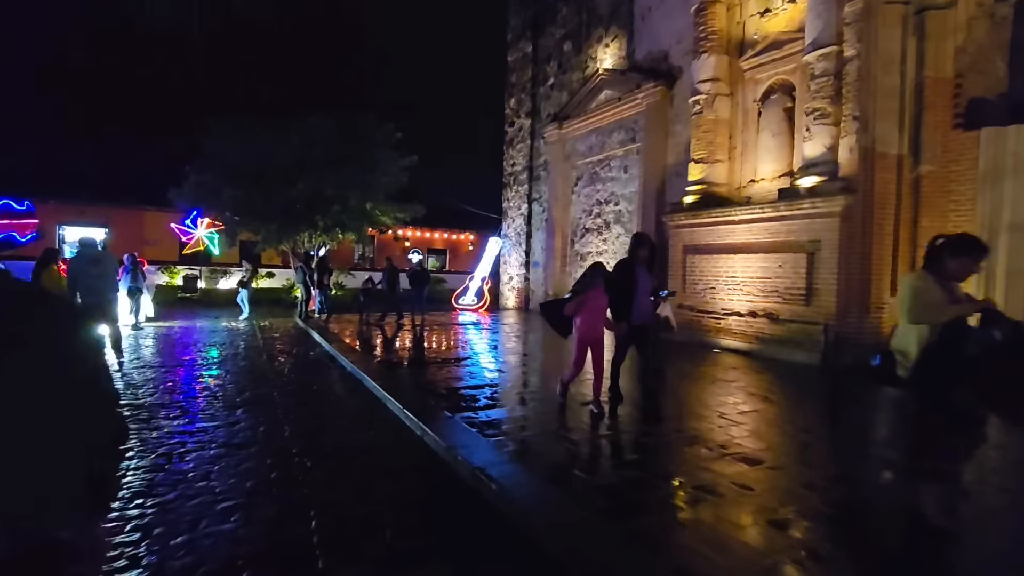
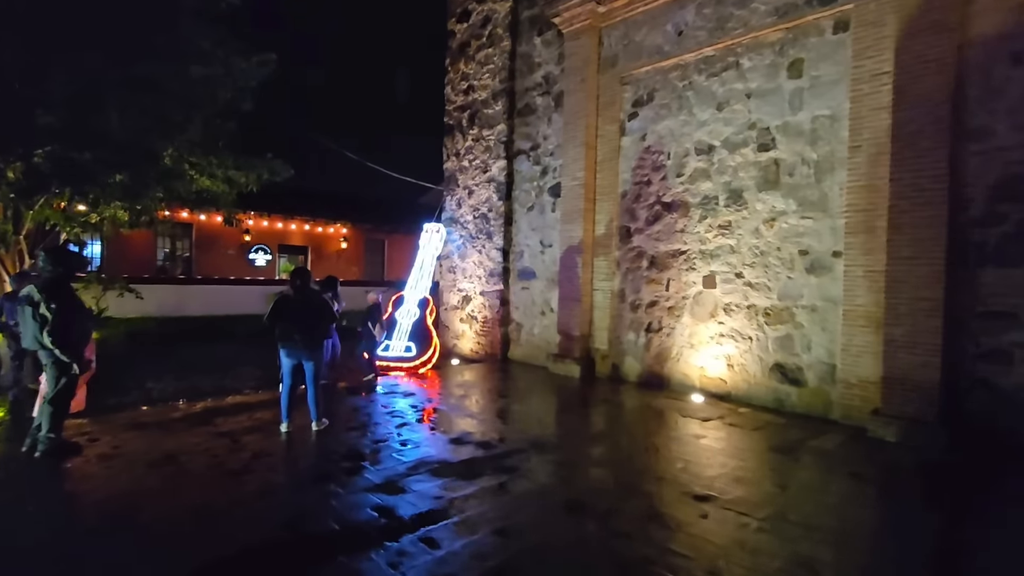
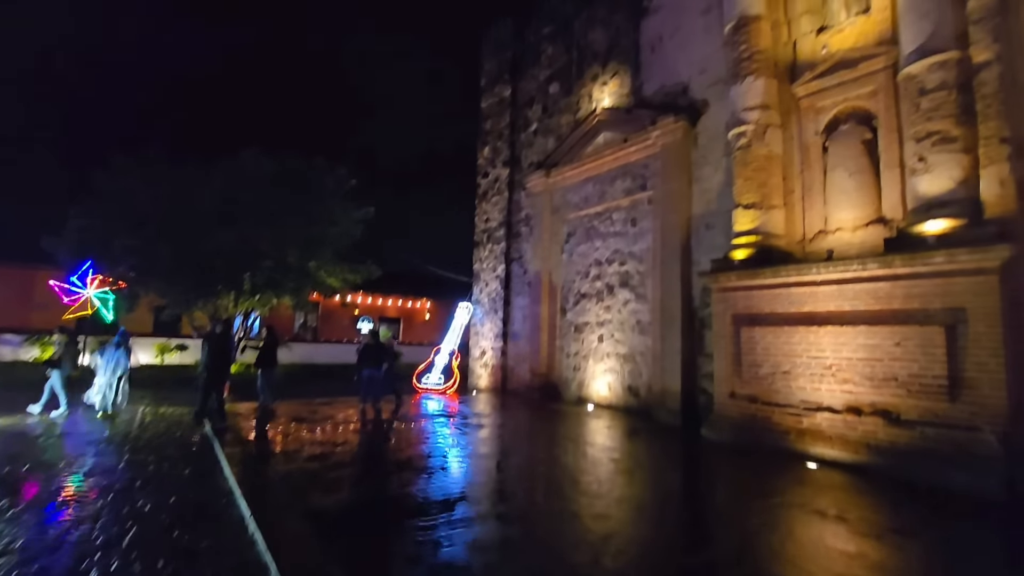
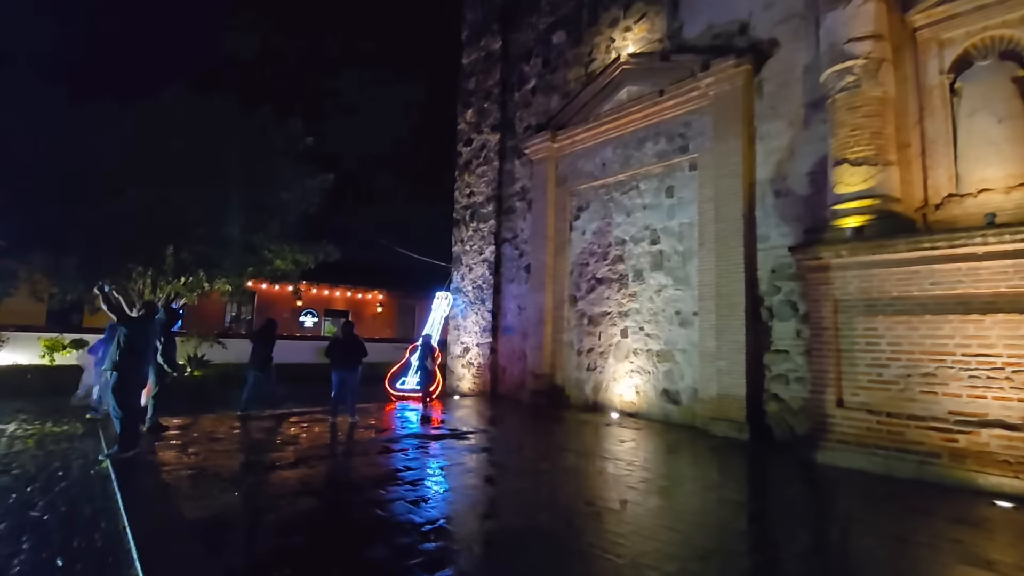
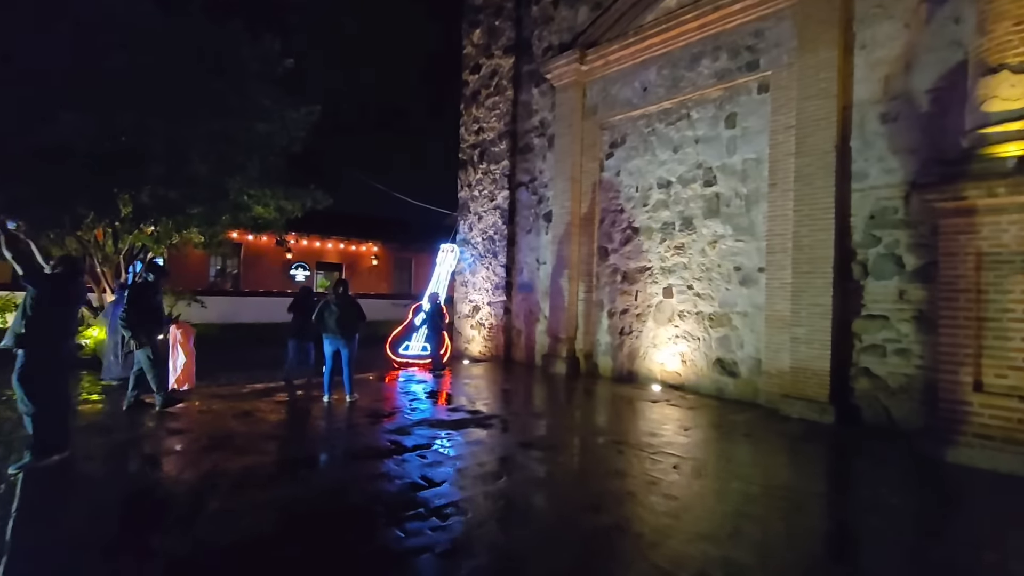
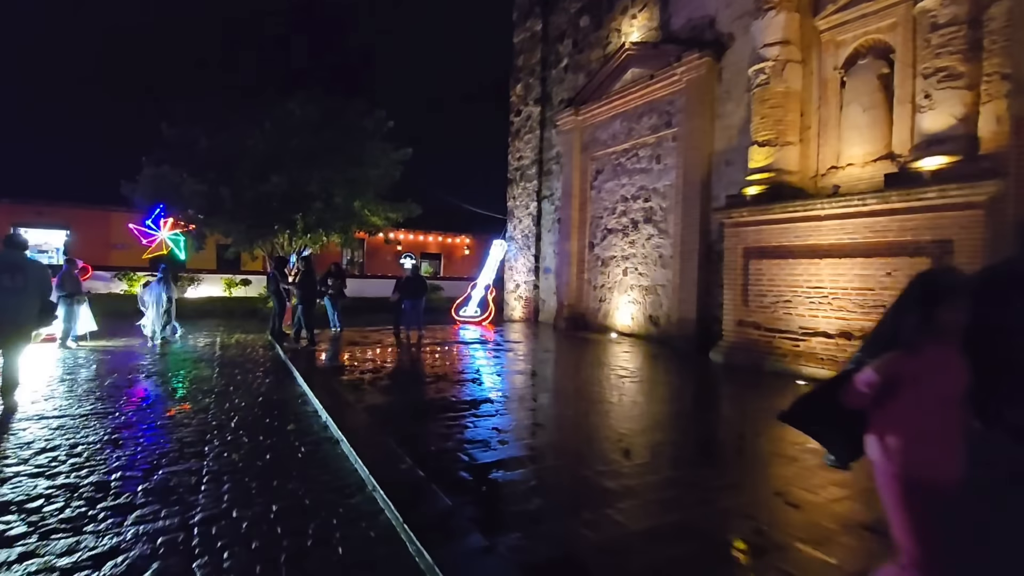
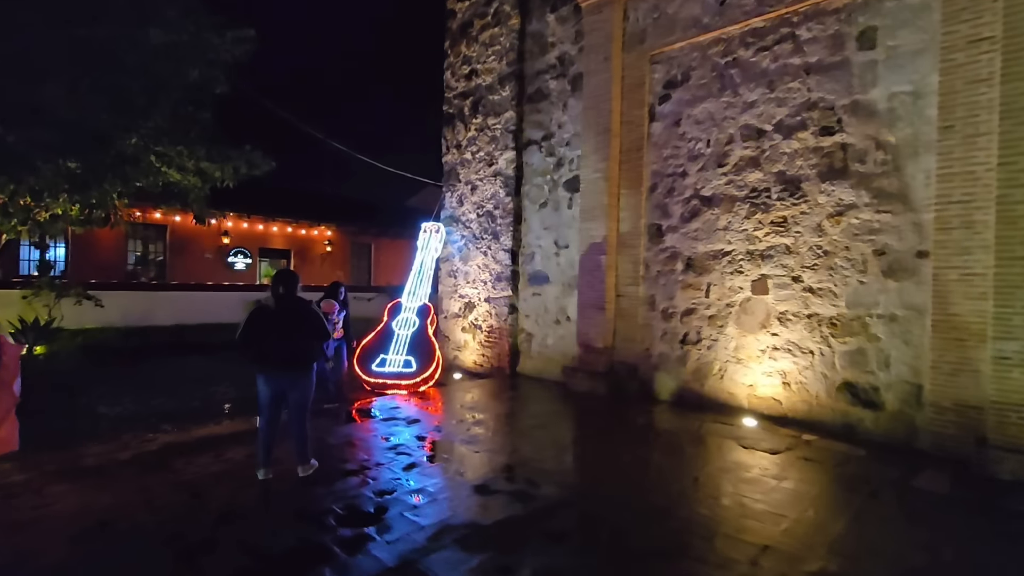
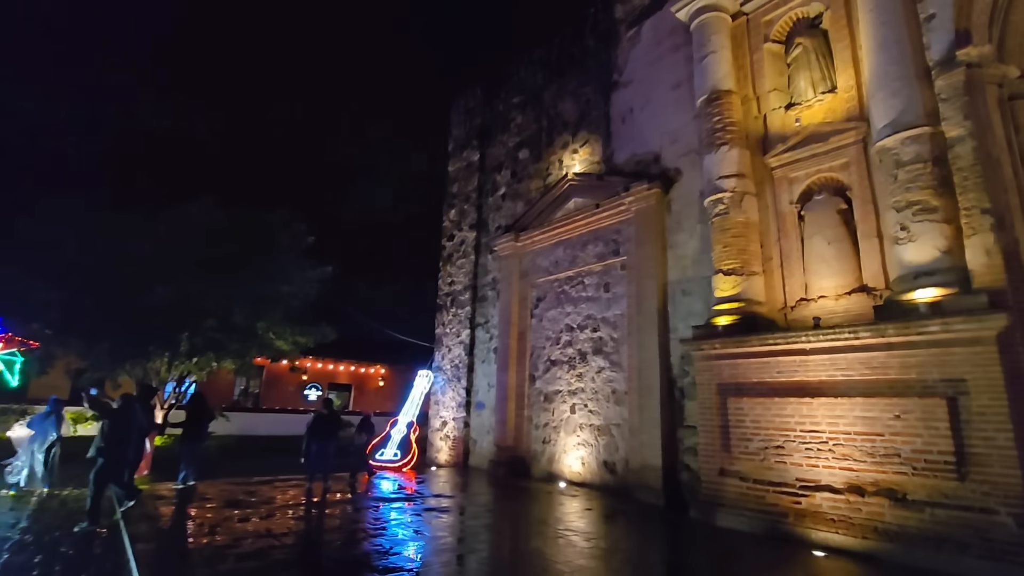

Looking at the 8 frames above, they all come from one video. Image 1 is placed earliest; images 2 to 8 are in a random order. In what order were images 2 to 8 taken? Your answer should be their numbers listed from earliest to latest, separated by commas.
6, 3, 8, 4, 5, 2, 7
